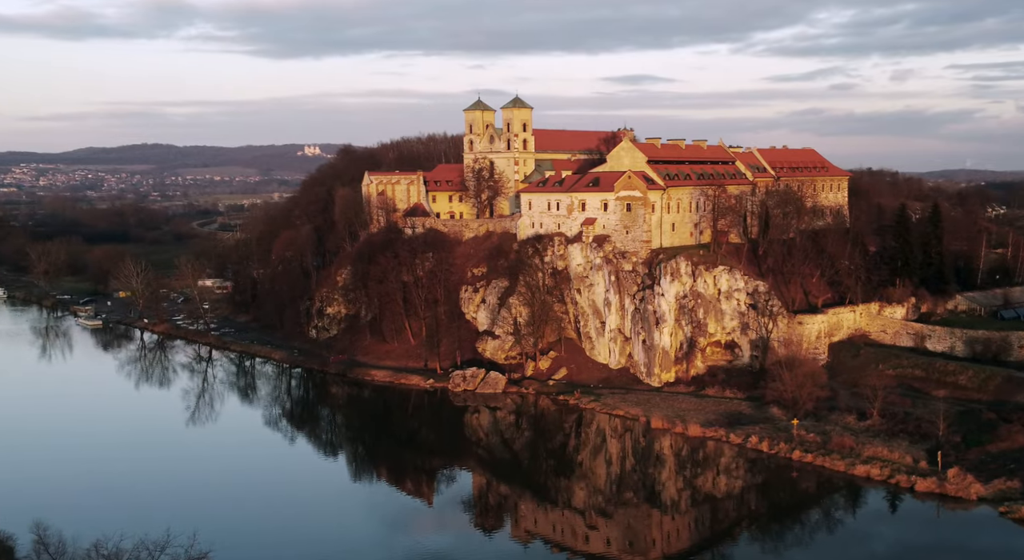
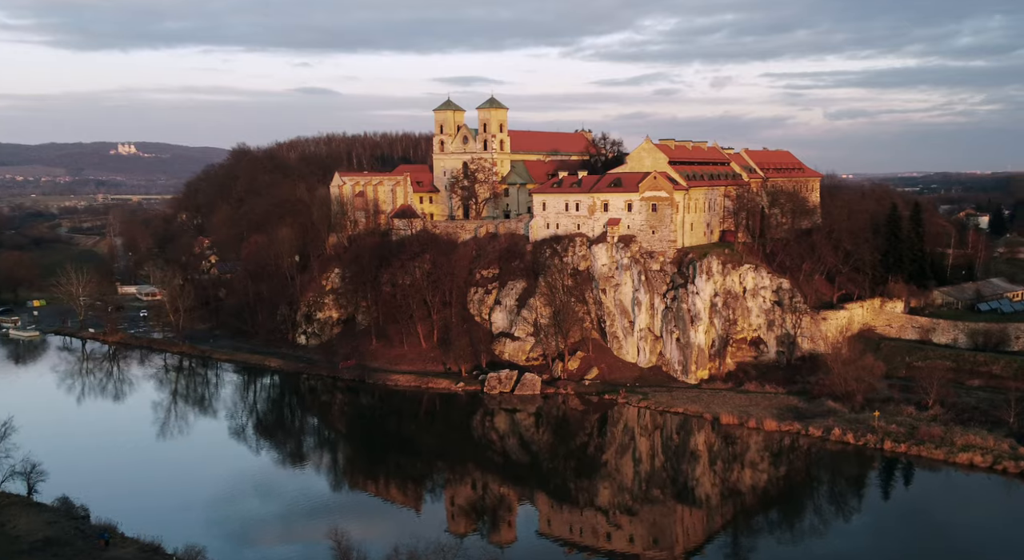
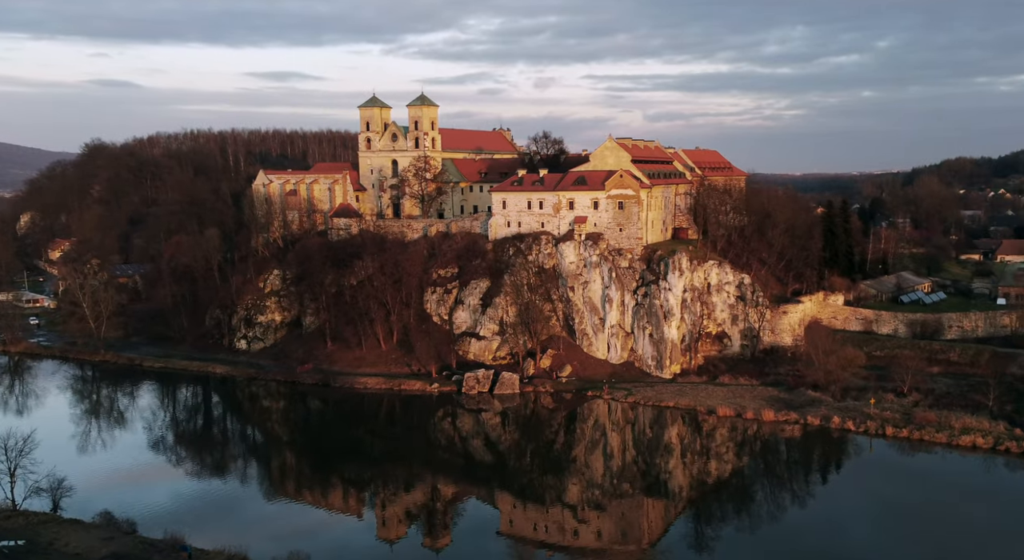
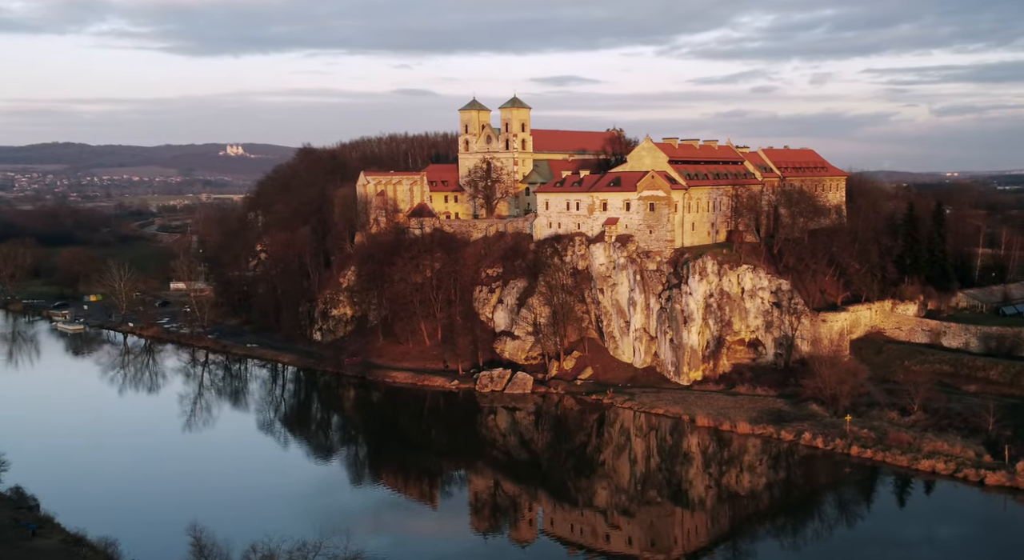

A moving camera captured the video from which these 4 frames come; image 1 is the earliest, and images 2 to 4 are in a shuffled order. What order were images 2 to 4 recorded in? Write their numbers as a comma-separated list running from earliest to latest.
4, 2, 3
